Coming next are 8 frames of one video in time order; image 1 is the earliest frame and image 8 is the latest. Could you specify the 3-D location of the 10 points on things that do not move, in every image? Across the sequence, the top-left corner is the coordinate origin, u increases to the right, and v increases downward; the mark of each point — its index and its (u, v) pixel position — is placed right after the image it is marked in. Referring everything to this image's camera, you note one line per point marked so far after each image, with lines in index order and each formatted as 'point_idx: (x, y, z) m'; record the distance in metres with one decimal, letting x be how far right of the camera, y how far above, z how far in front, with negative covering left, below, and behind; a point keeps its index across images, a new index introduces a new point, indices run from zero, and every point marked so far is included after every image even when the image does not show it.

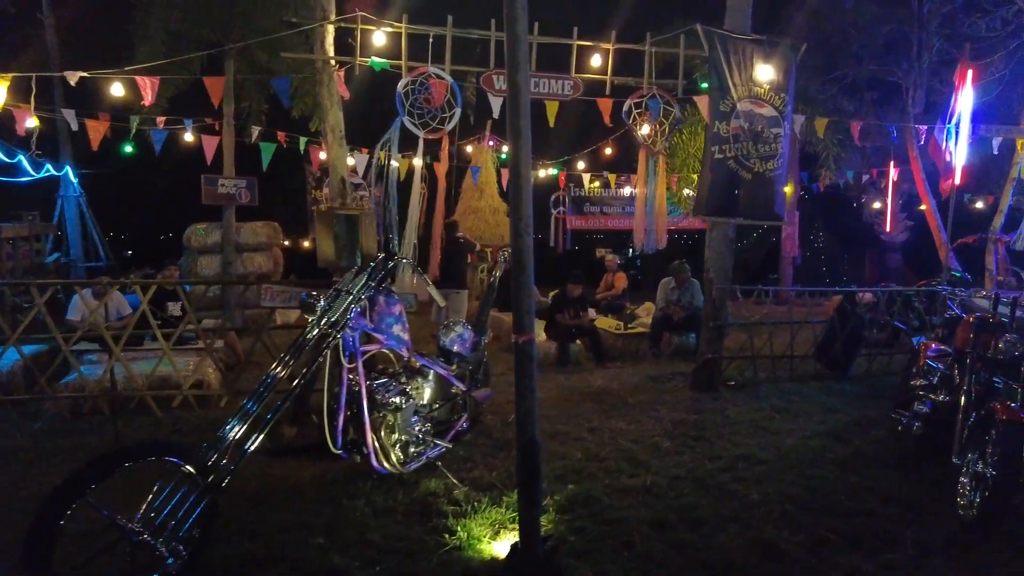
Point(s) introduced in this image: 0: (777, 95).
0: (+2.9, +2.1, +7.3) m
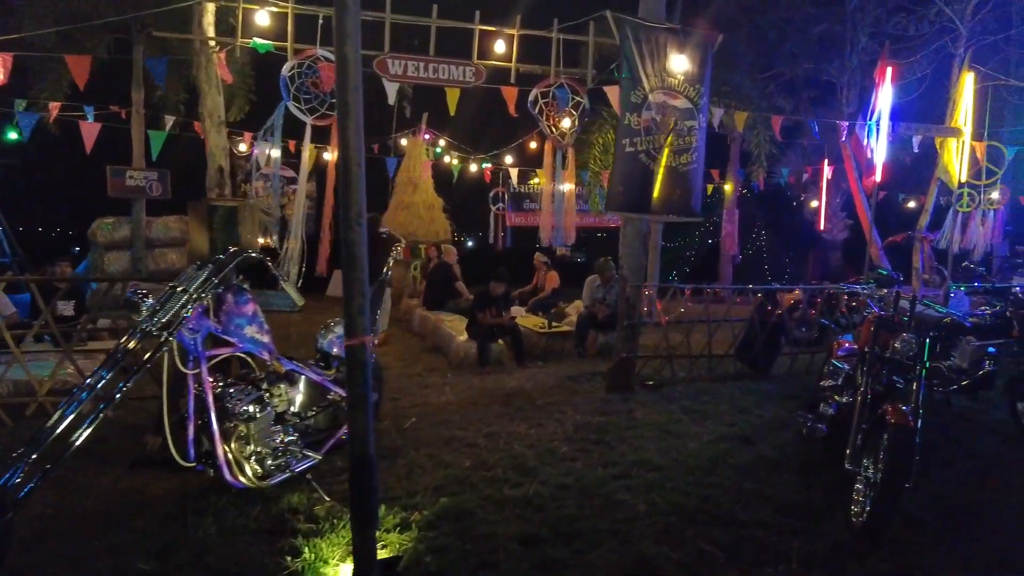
0: (+1.9, +2.1, +7.1) m
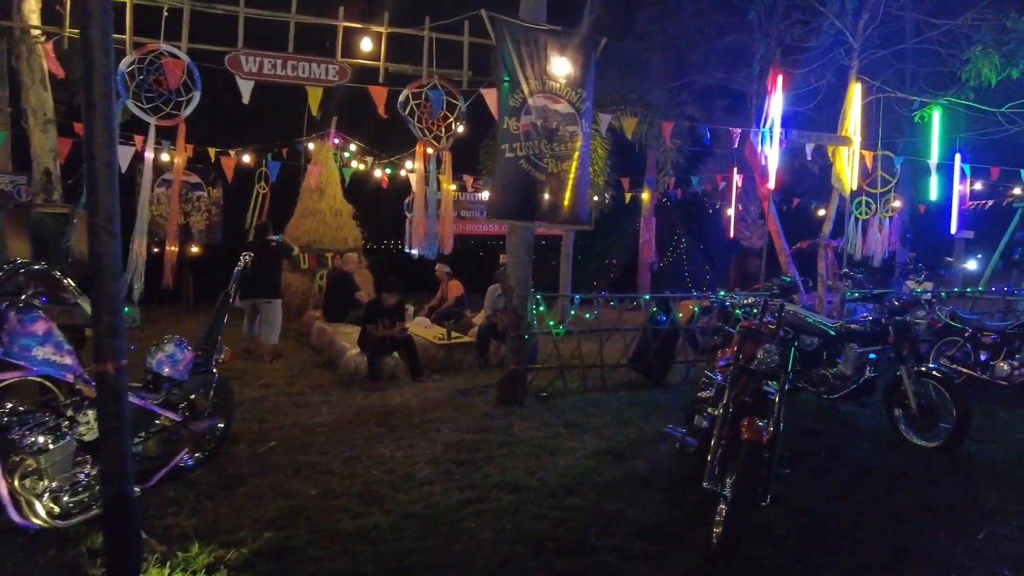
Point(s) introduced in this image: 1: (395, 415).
0: (+0.6, +2.0, +6.9) m
1: (-1.2, -1.3, +6.9) m
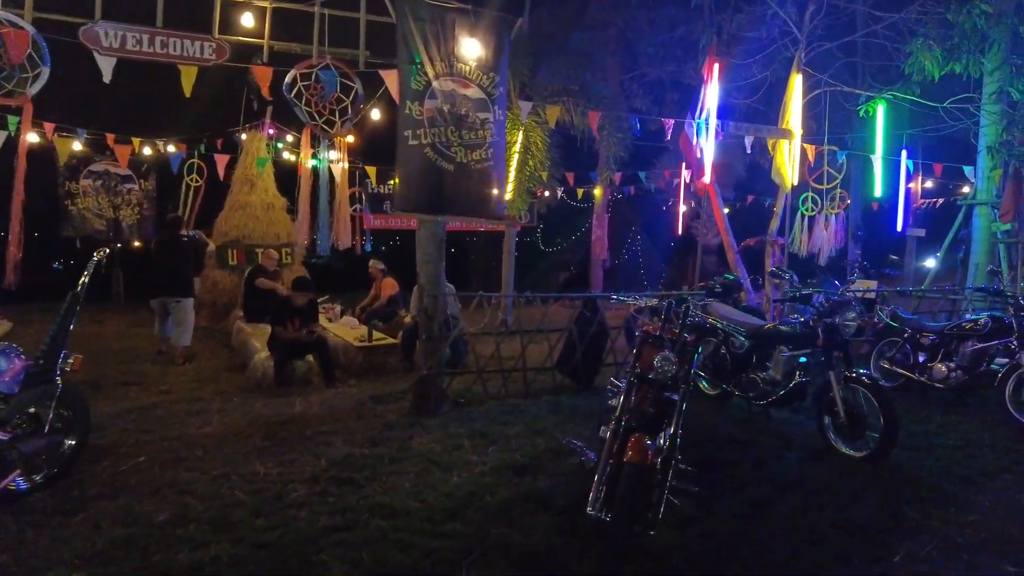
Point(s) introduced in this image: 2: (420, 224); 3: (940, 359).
0: (-0.3, +2.0, +6.4) m
1: (-2.1, -1.3, +6.4) m
2: (-0.9, +0.6, +6.8) m
3: (+5.2, -0.9, +8.0) m
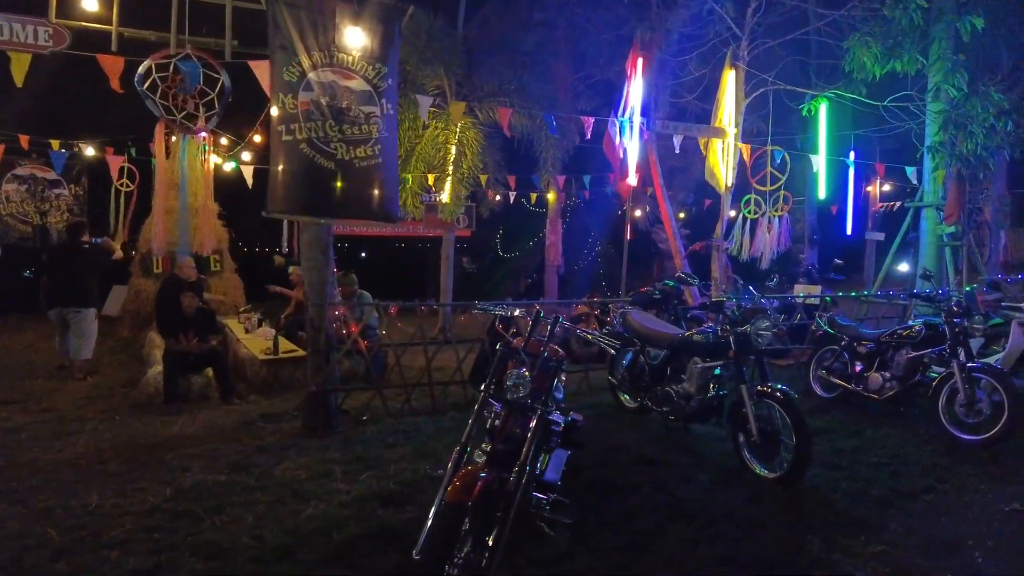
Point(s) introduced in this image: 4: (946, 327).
0: (-1.3, +2.0, +5.9) m
1: (-3.1, -1.4, +5.8) m
2: (-1.9, +0.6, +6.2) m
3: (+4.1, -0.9, +7.6) m
4: (+4.4, -0.4, +6.9) m
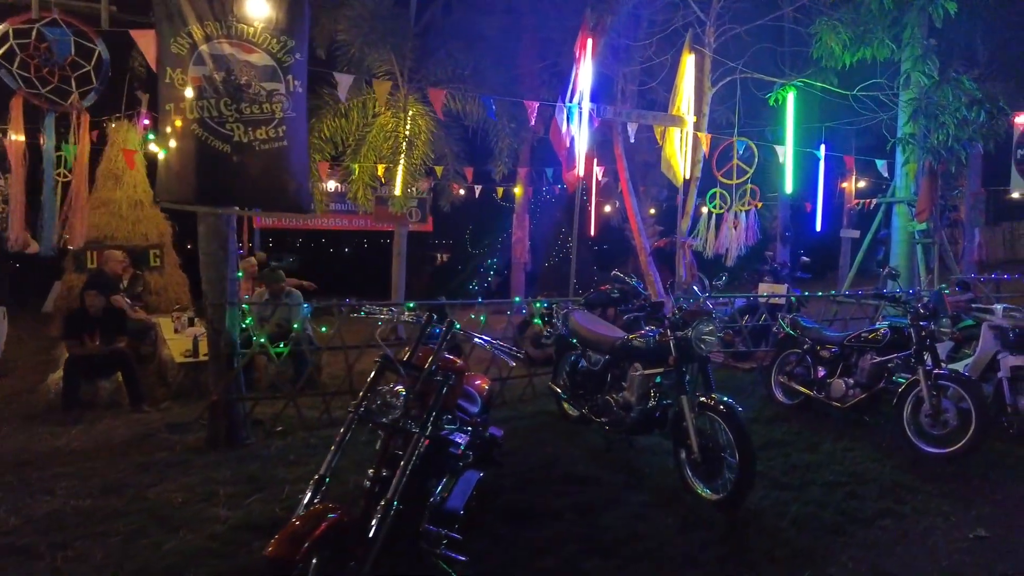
0: (-1.9, +2.0, +5.3) m
1: (-3.7, -1.4, +5.2) m
2: (-2.6, +0.6, +5.6) m
3: (+3.5, -0.9, +7.1) m
4: (+3.8, -0.4, +6.3) m
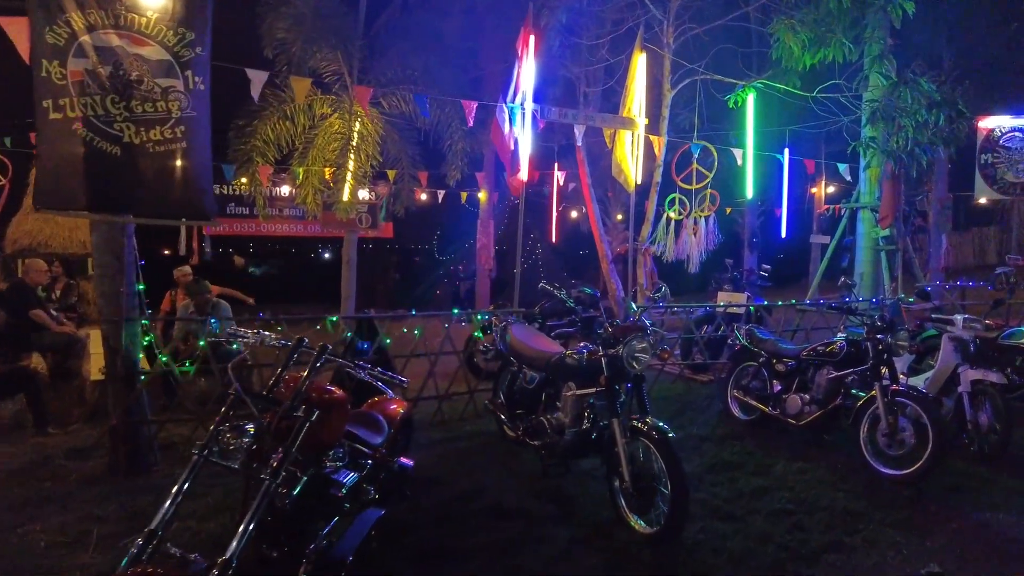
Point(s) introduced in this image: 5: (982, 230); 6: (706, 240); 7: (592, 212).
0: (-2.5, +1.9, +4.8) m
1: (-4.3, -1.5, +4.6) m
2: (-3.2, +0.5, +5.1) m
3: (+2.8, -1.0, +6.8) m
4: (+3.2, -0.5, +6.0) m
5: (+13.0, +1.6, +18.6) m
6: (+2.8, +0.7, +9.9) m
7: (+1.3, +1.3, +11.3) m
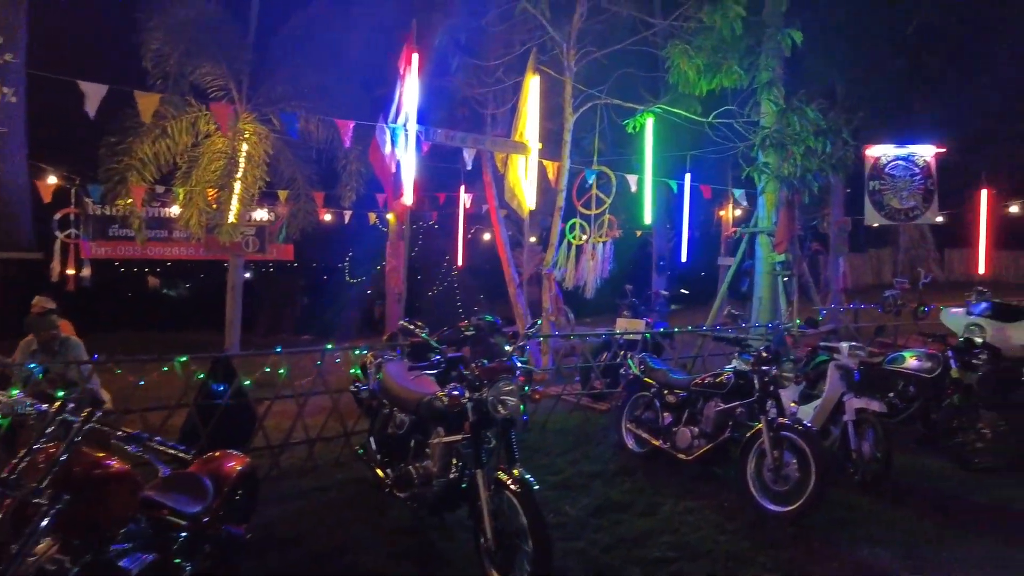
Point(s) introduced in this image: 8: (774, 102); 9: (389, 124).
0: (-3.4, +1.6, +4.2) m
1: (-5.2, -1.8, +3.7) m
2: (-4.1, +0.2, +4.4) m
3: (+1.7, -1.3, +6.6) m
4: (+2.1, -0.8, +5.9) m
5: (+10.6, +1.0, +19.4) m
6: (+1.4, +0.3, +9.7) m
7: (-0.3, +0.8, +11.0) m
8: (+3.3, +2.3, +8.3) m
9: (-1.2, +1.7, +6.8) m
